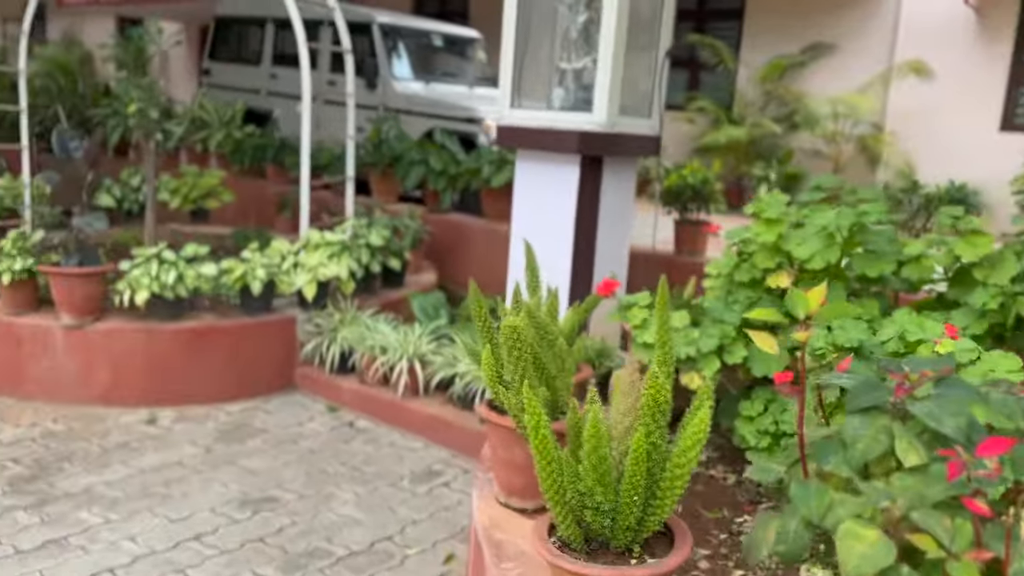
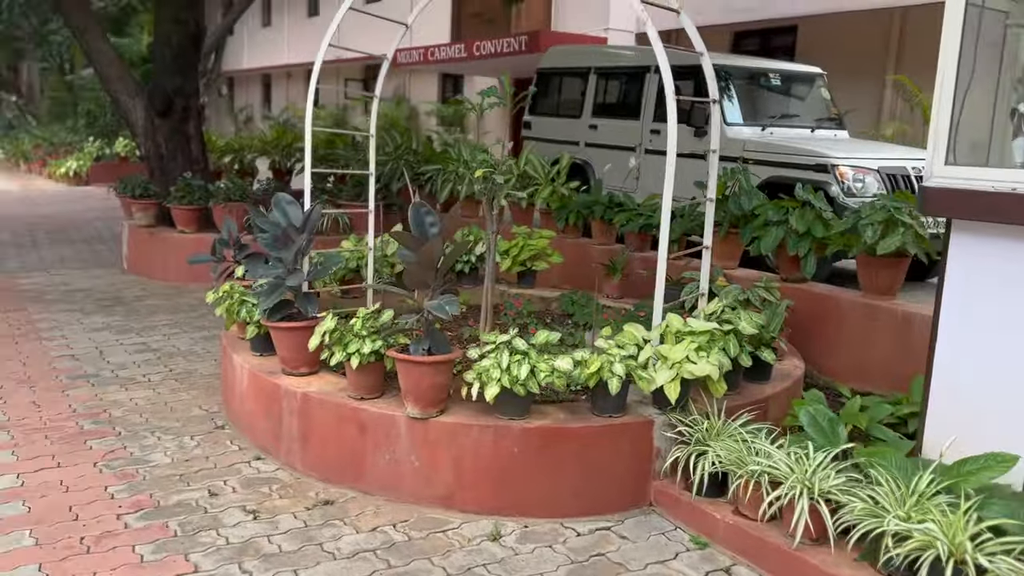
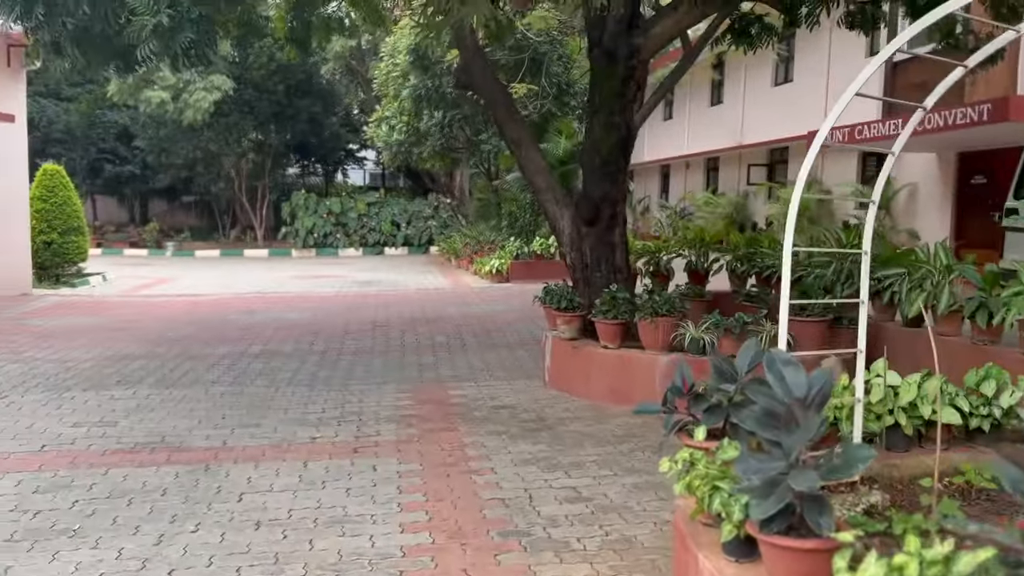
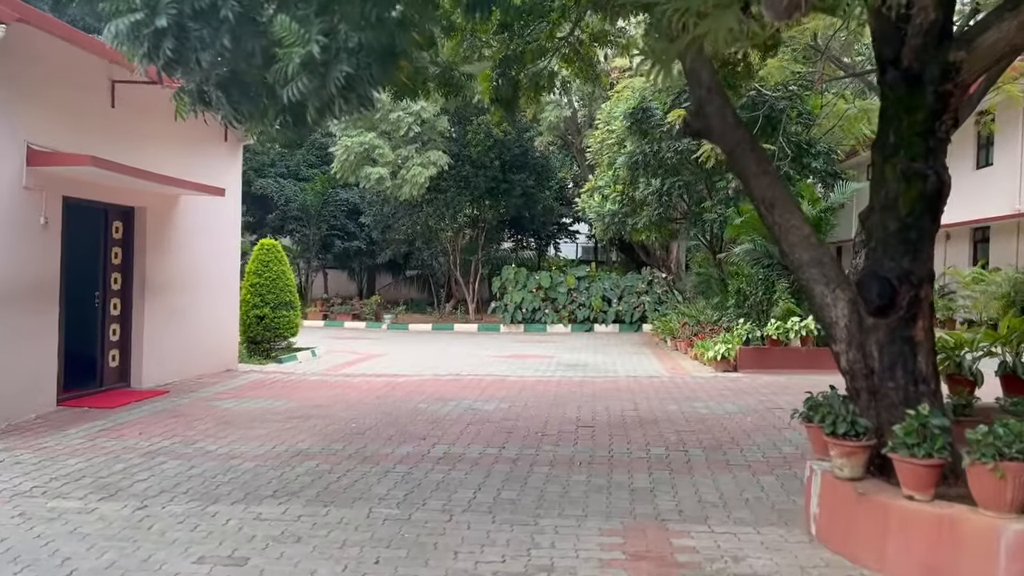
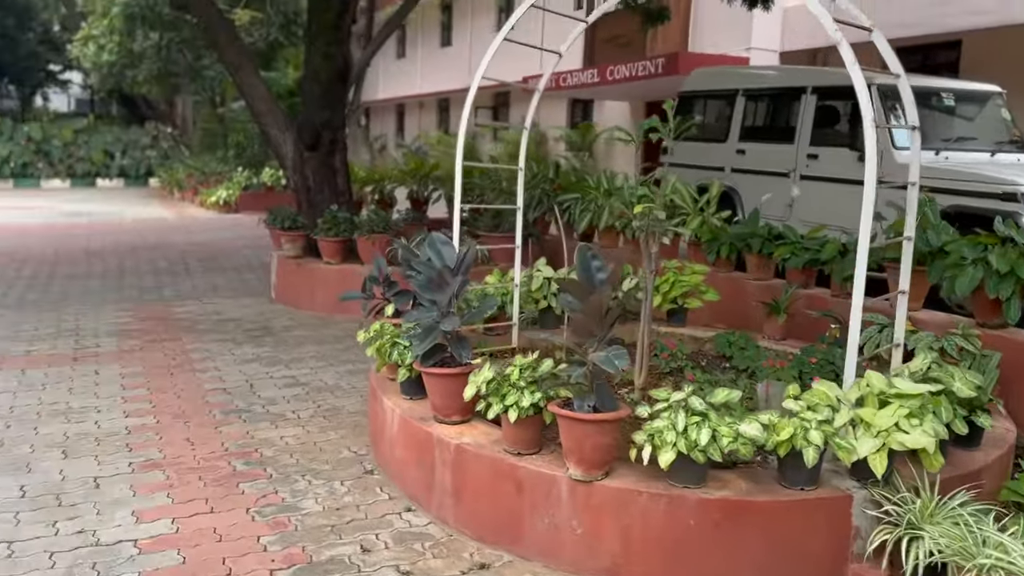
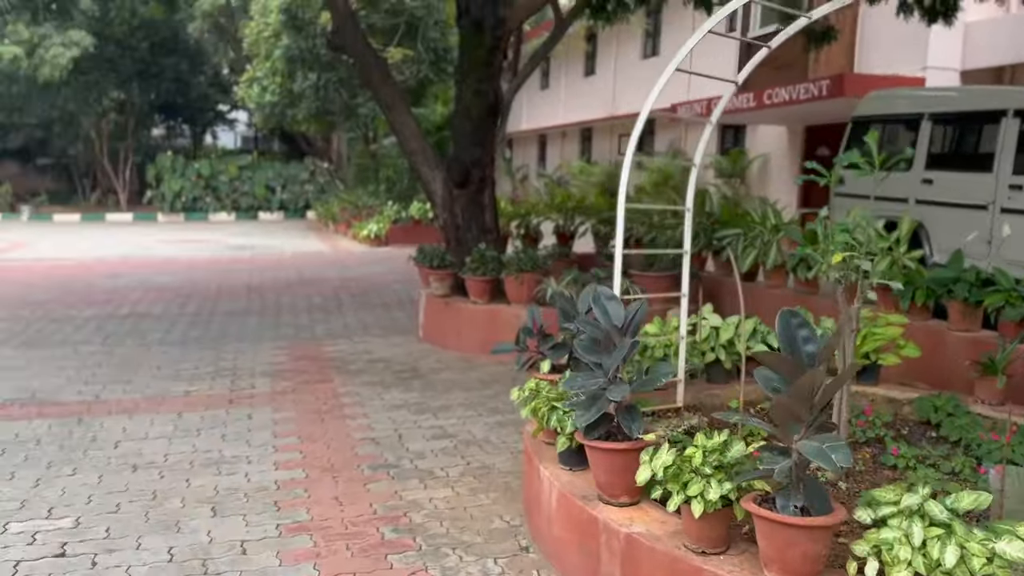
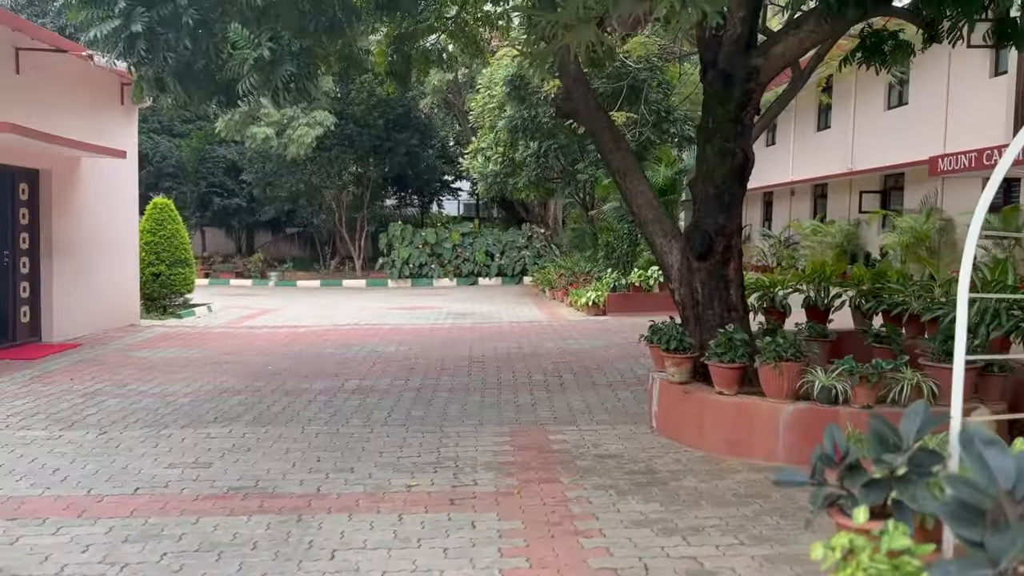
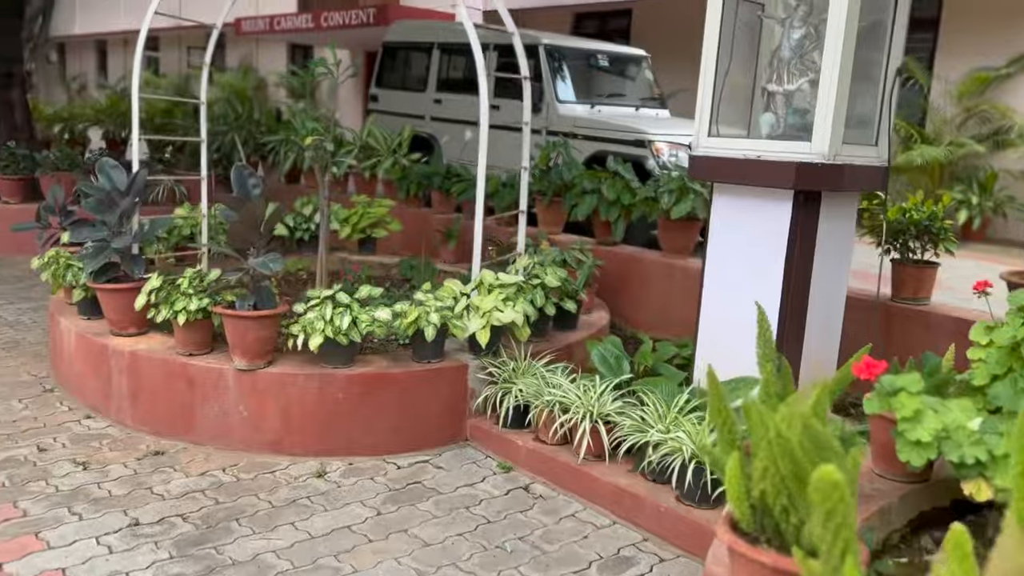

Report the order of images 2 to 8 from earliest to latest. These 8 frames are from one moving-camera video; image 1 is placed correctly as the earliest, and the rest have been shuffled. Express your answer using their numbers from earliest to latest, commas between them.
8, 2, 5, 6, 3, 7, 4
